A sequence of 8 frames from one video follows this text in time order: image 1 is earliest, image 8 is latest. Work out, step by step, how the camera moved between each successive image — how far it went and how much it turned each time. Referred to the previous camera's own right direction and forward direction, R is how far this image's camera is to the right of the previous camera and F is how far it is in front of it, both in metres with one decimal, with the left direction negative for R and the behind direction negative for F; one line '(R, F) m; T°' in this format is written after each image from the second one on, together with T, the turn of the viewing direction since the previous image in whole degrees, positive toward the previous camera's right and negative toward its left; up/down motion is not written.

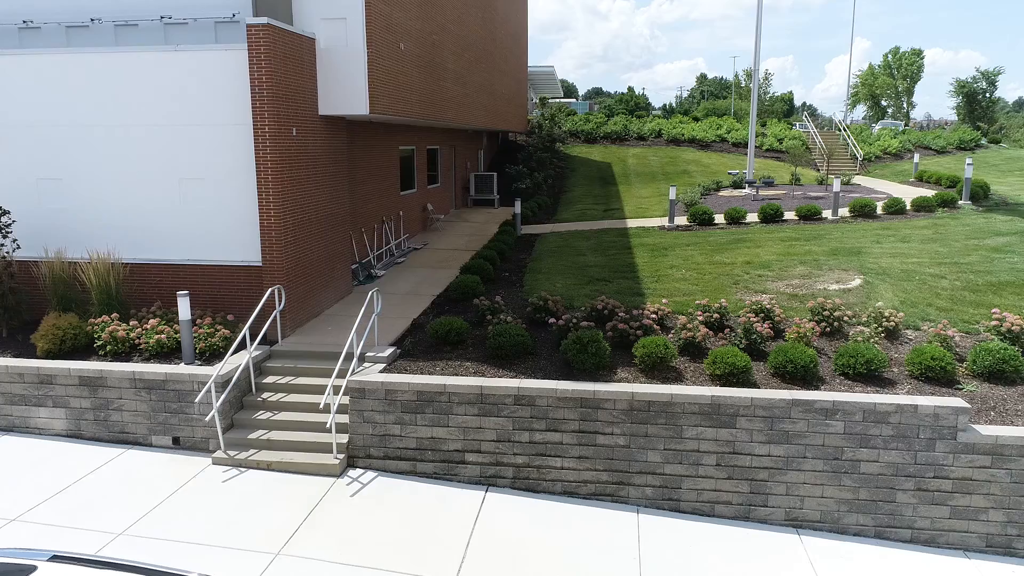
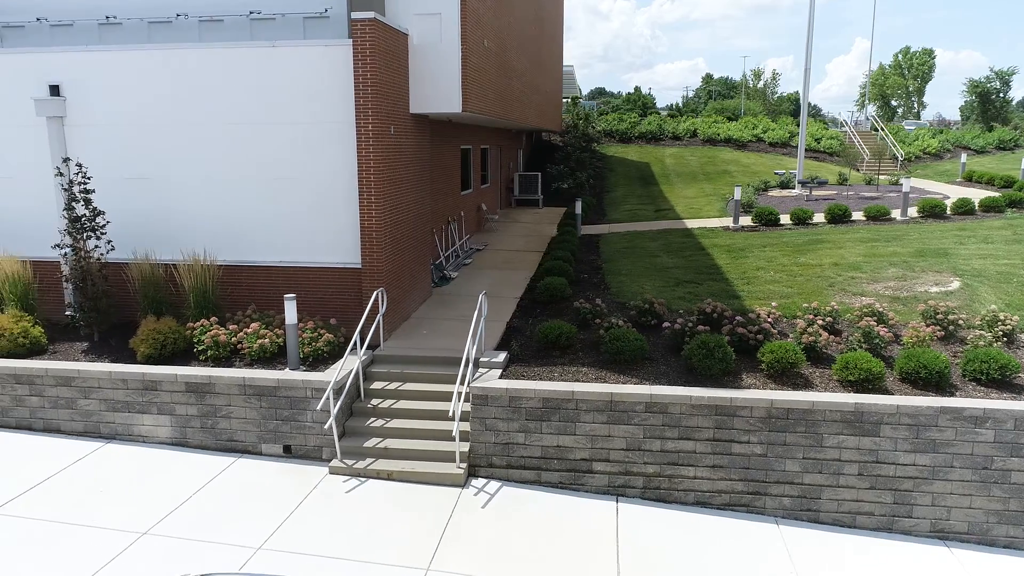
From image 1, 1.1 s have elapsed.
(-1.3, +0.2) m; 0°
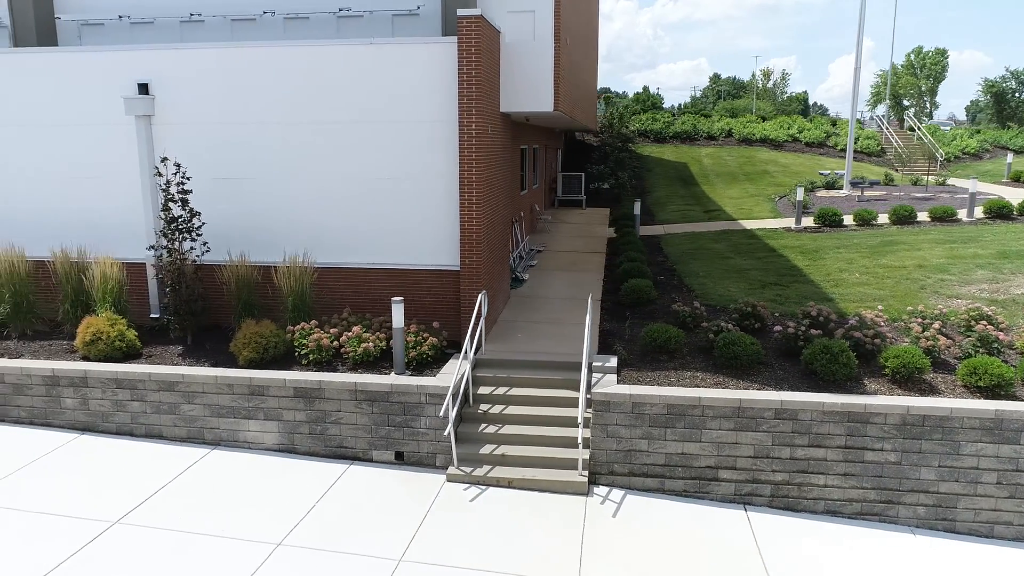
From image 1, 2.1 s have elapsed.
(-1.2, +0.2) m; 0°
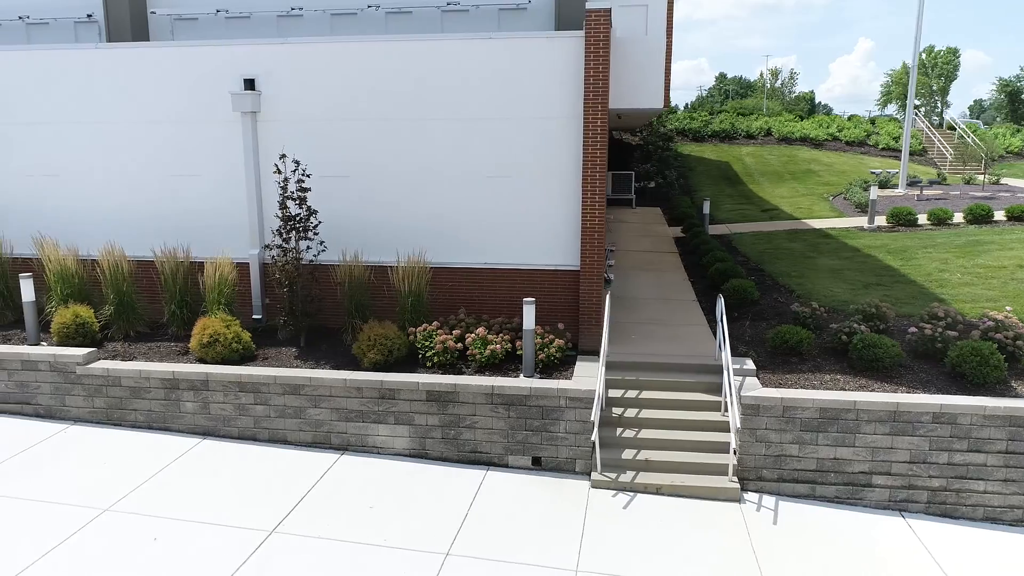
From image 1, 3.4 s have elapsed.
(-1.4, +0.2) m; 0°
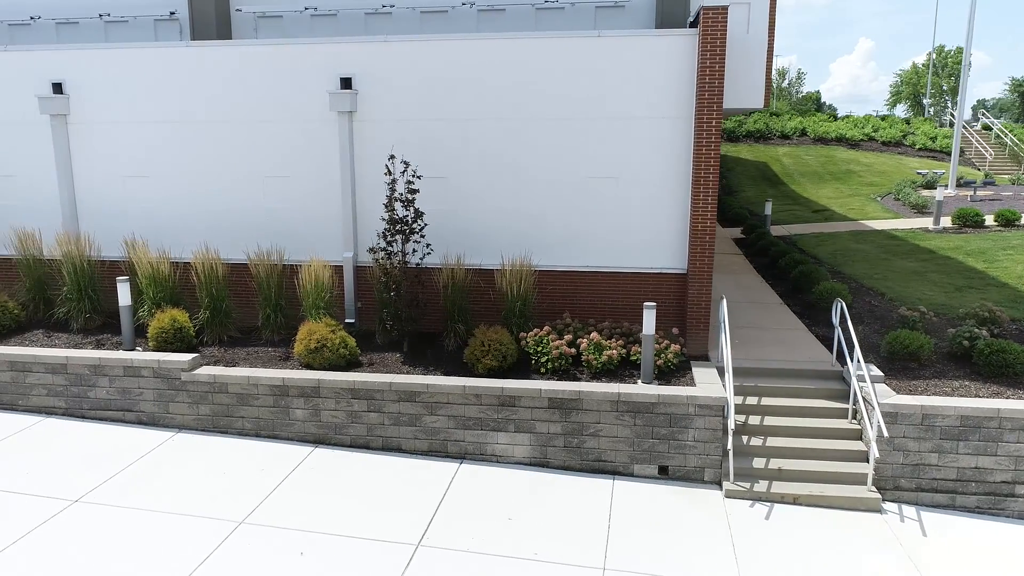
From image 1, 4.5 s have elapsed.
(-1.2, +0.2) m; 0°
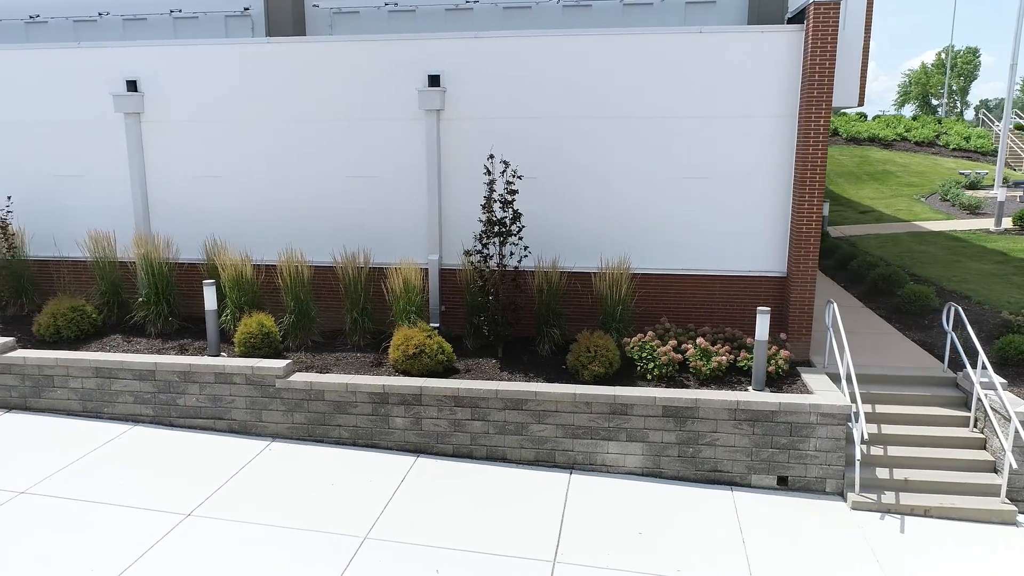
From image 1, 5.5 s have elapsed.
(-1.0, +0.2) m; 0°
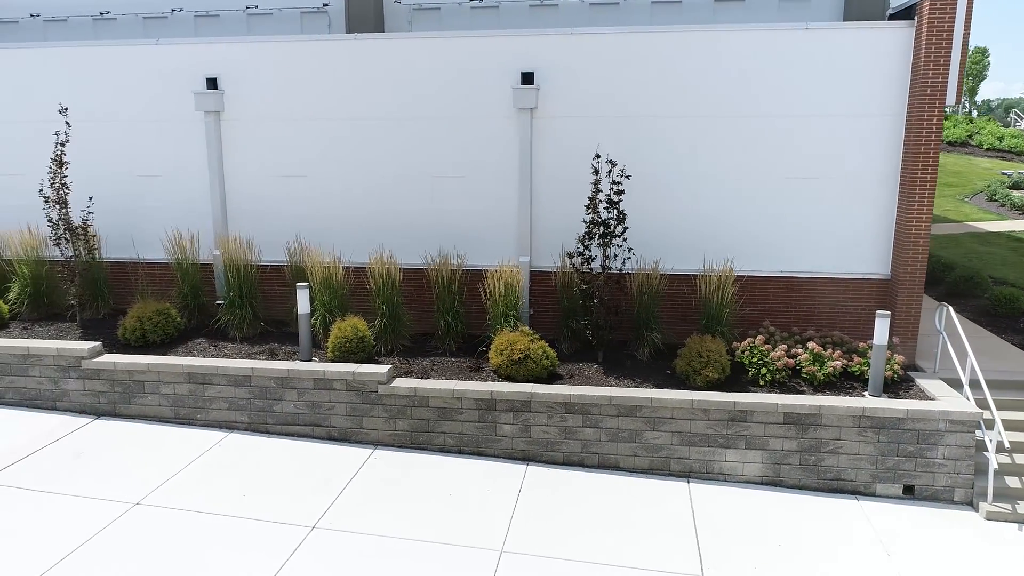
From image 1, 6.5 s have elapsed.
(-1.1, +0.2) m; 0°
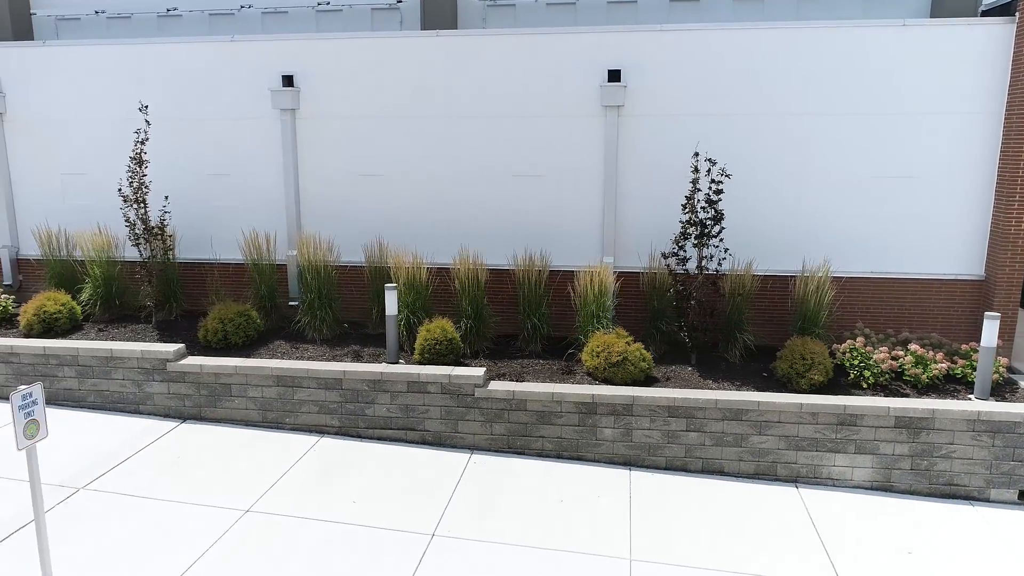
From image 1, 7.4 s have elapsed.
(-0.9, +0.1) m; 0°
